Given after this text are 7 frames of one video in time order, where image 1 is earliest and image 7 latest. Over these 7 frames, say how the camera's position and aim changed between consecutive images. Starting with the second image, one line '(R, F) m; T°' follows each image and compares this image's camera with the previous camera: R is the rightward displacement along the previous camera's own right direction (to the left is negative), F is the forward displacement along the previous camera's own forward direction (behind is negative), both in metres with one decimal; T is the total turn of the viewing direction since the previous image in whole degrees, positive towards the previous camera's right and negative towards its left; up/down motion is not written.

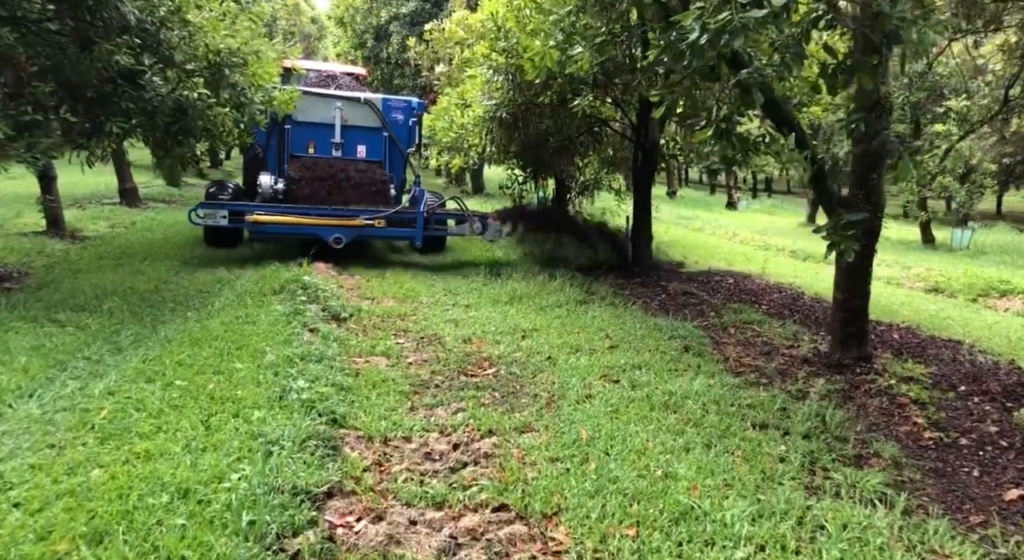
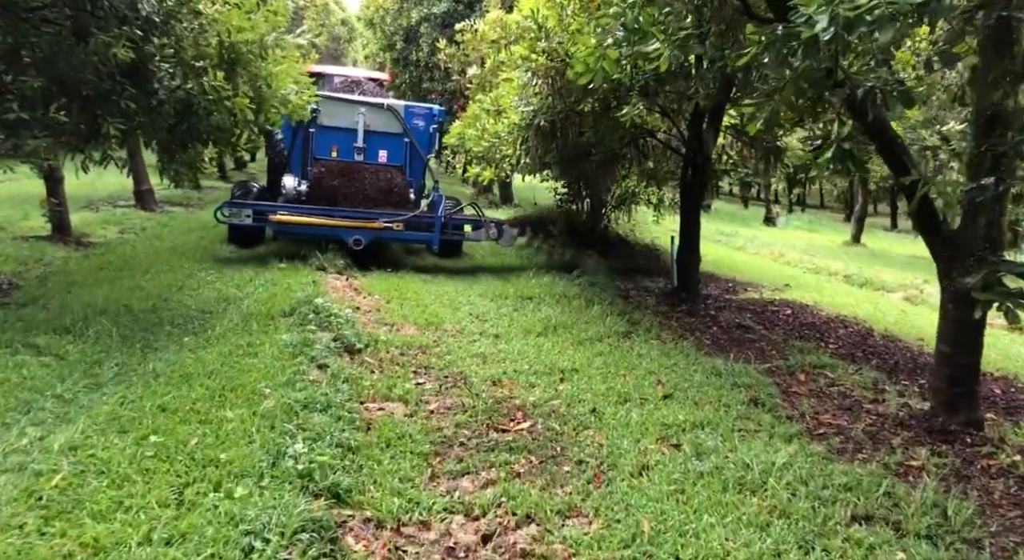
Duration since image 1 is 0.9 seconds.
(-0.1, +0.8) m; -2°
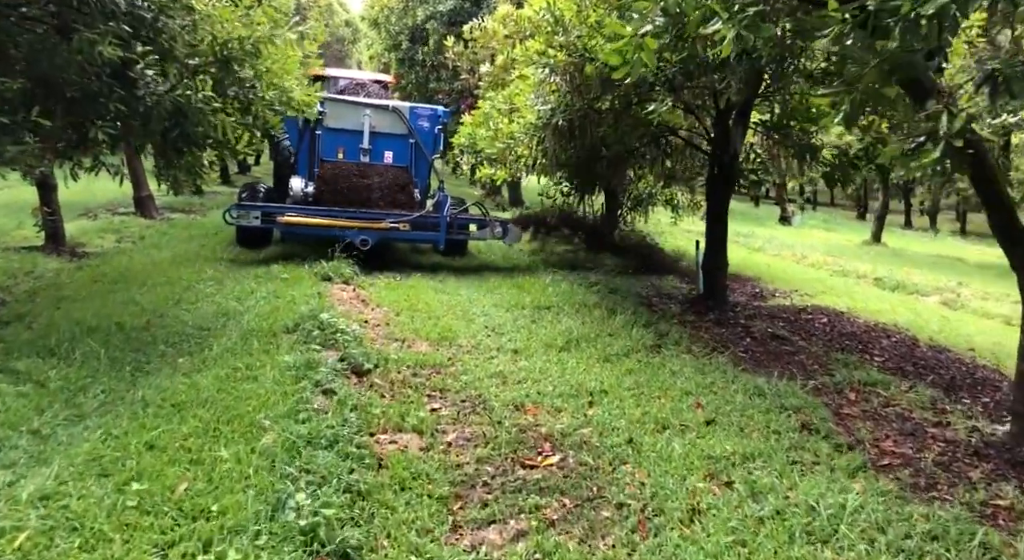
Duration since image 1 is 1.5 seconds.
(-0.1, +0.5) m; 0°
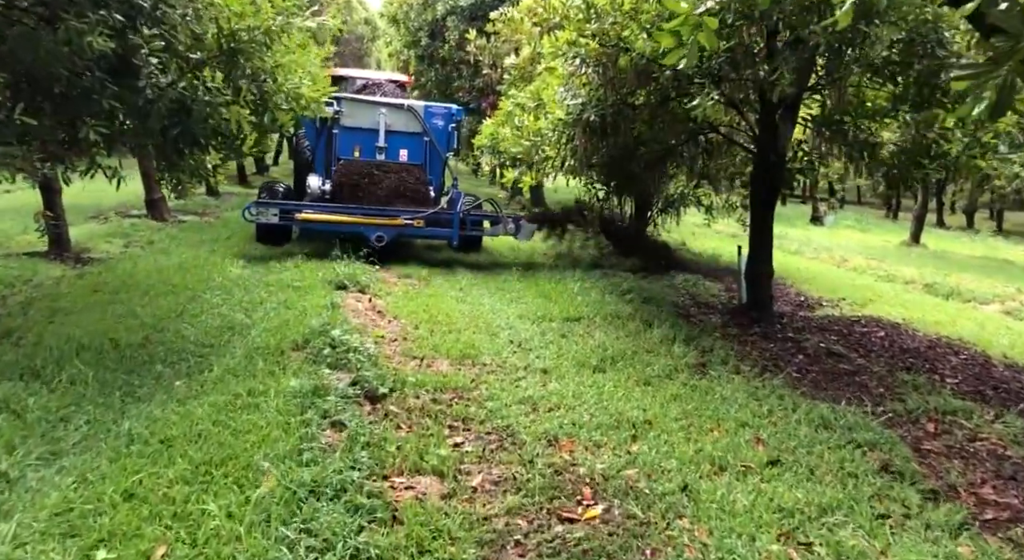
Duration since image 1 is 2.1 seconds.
(-0.1, +0.6) m; -1°
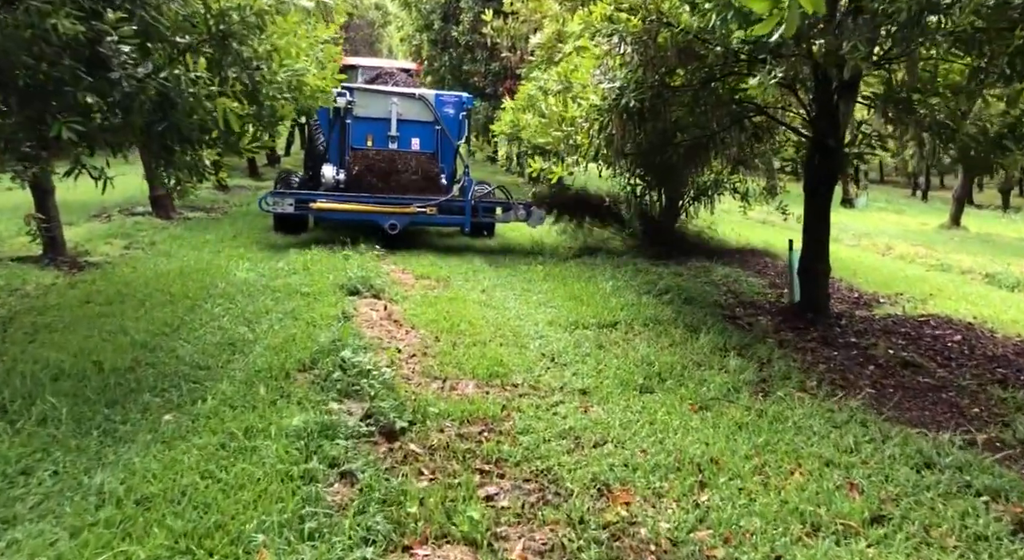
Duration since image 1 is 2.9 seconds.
(-0.1, +0.7) m; -1°
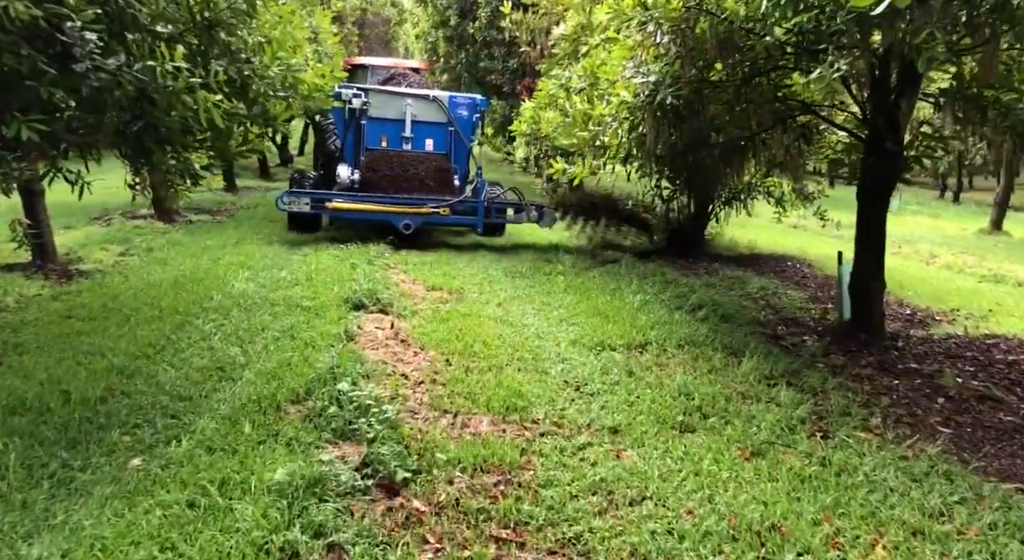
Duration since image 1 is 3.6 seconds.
(0.0, +0.6) m; -1°
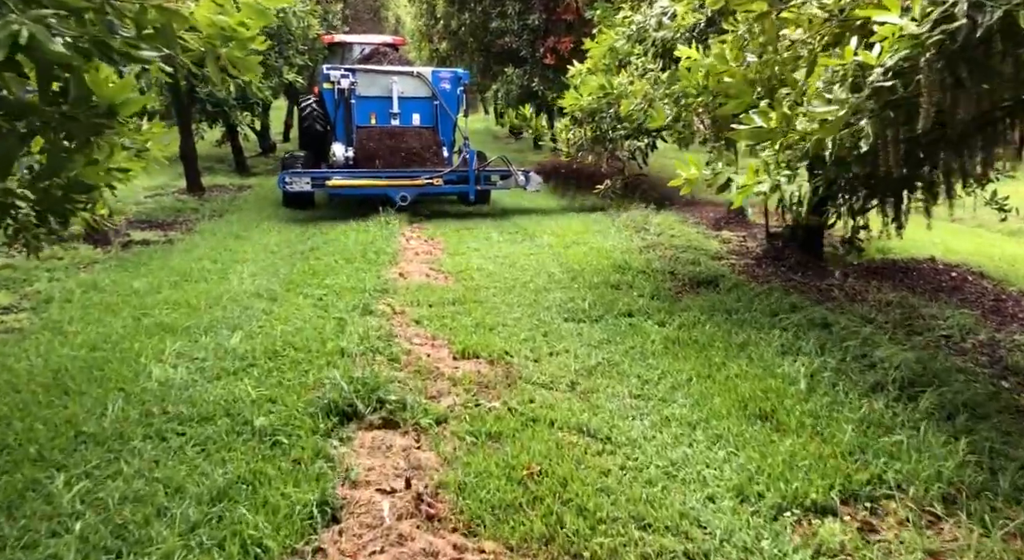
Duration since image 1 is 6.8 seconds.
(-0.5, +2.9) m; 0°
